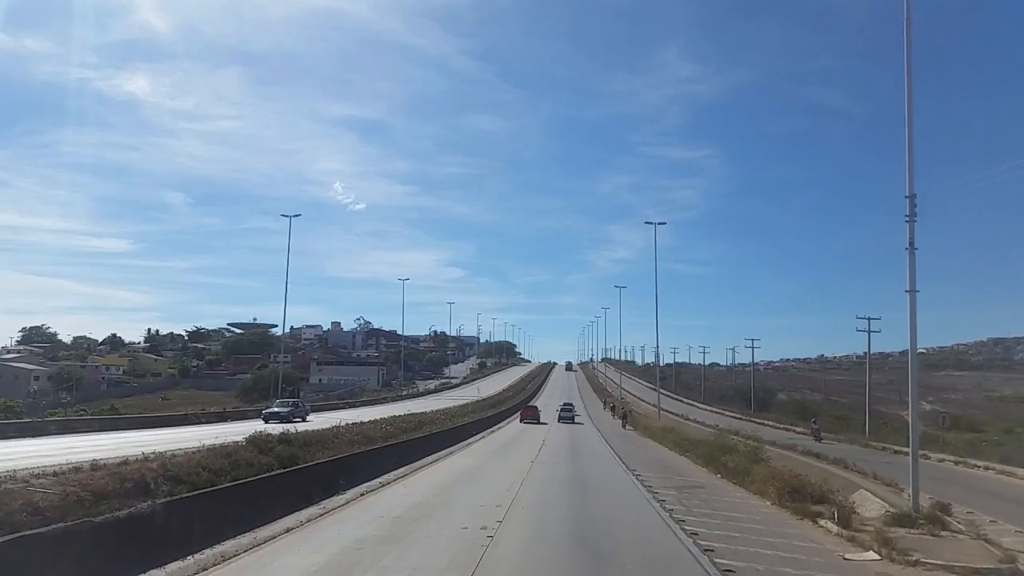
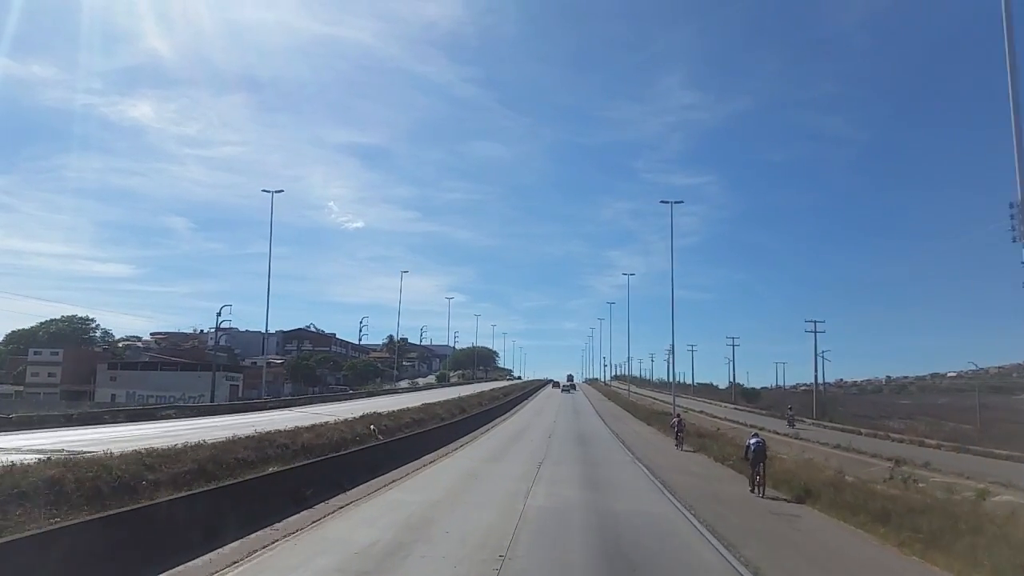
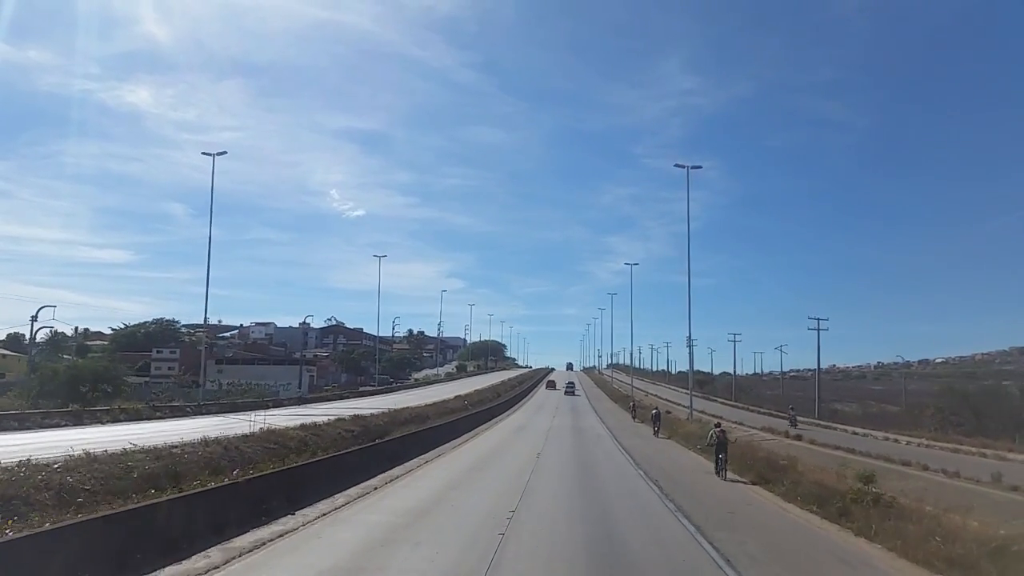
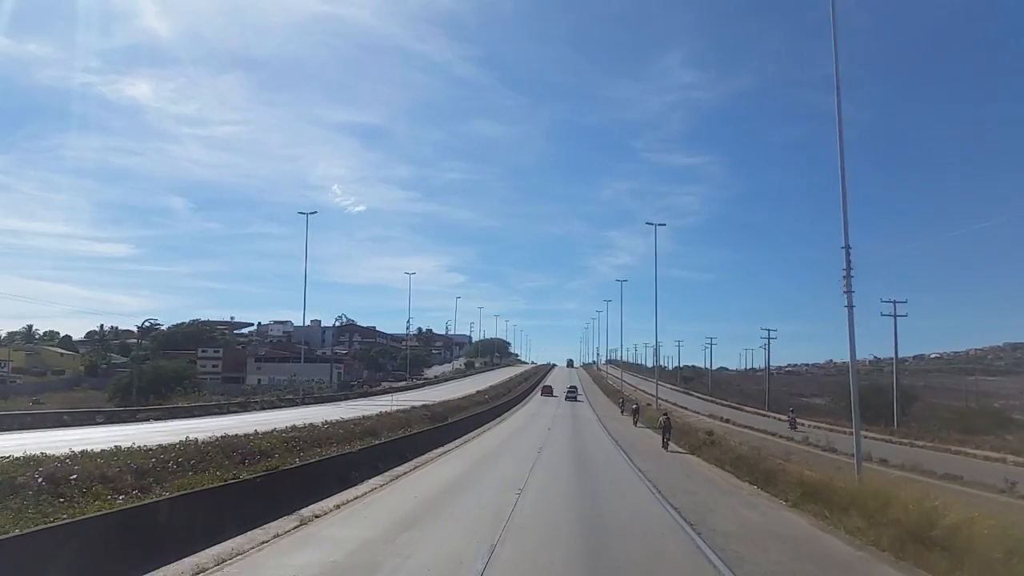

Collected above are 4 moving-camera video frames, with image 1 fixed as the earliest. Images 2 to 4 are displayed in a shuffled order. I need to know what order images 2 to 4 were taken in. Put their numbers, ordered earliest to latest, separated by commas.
4, 3, 2
